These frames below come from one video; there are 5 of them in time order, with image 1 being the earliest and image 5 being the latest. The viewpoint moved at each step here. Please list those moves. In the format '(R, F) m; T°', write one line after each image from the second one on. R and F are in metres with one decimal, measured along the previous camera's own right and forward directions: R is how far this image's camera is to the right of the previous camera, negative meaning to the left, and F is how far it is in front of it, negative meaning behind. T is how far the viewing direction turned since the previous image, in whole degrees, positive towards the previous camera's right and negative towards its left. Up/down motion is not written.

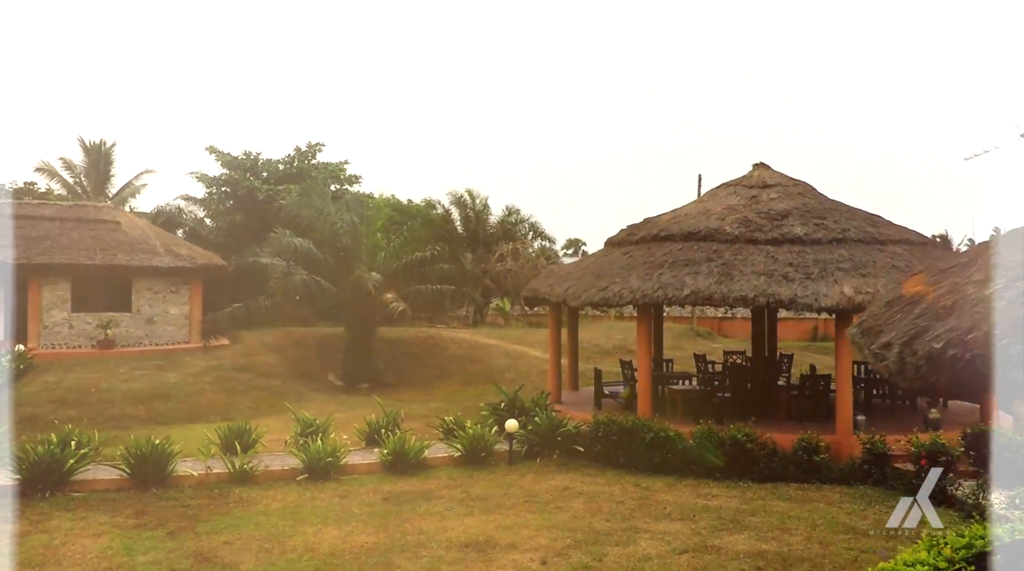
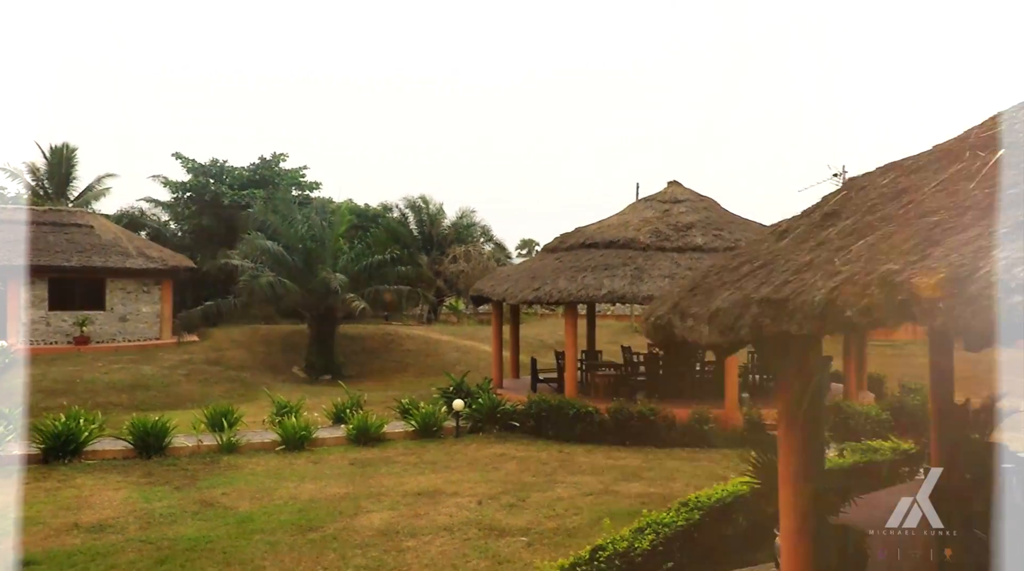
(+0.1, -1.6) m; +3°
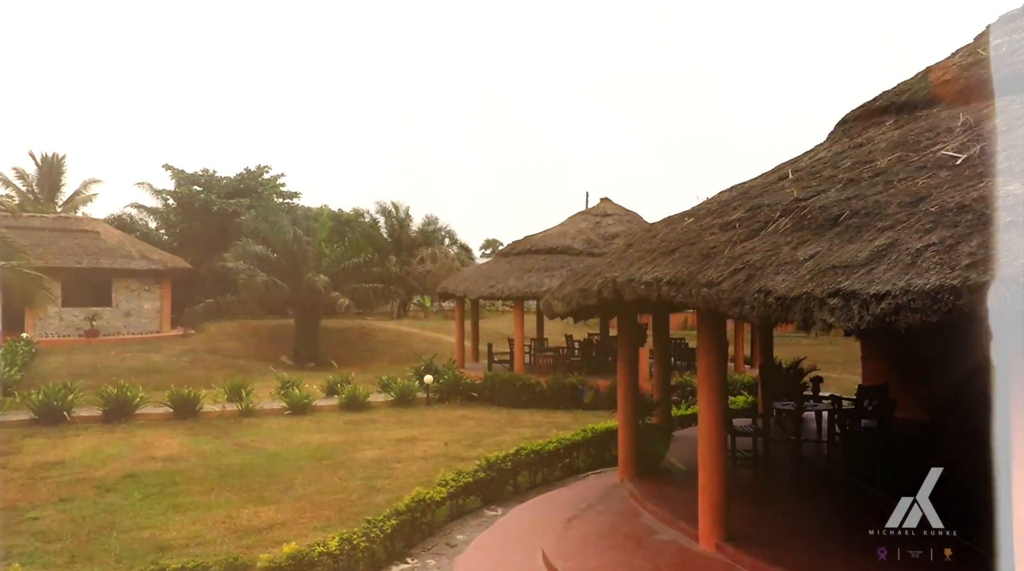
(+0.1, -2.7) m; +2°
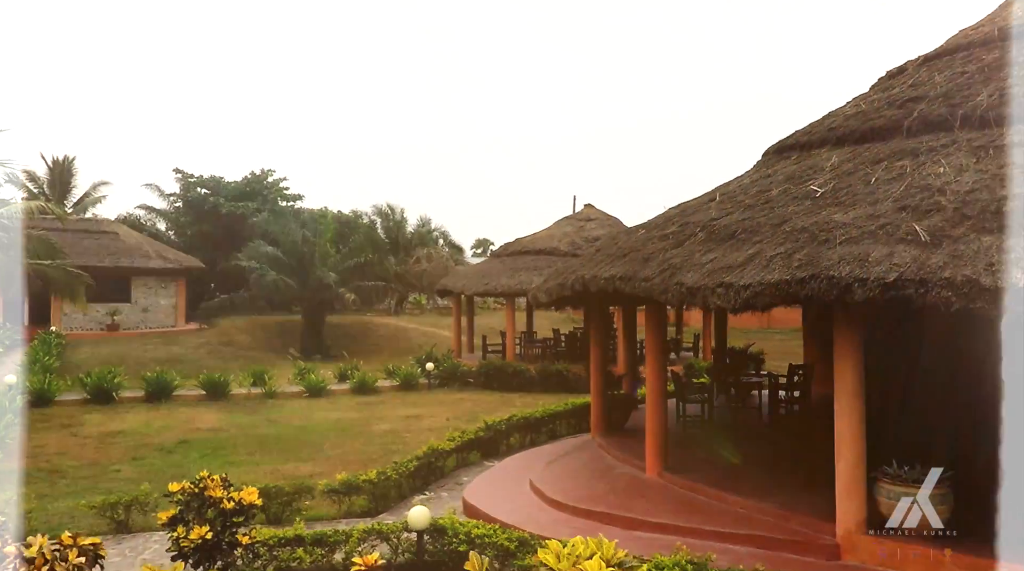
(0.0, -1.6) m; +1°
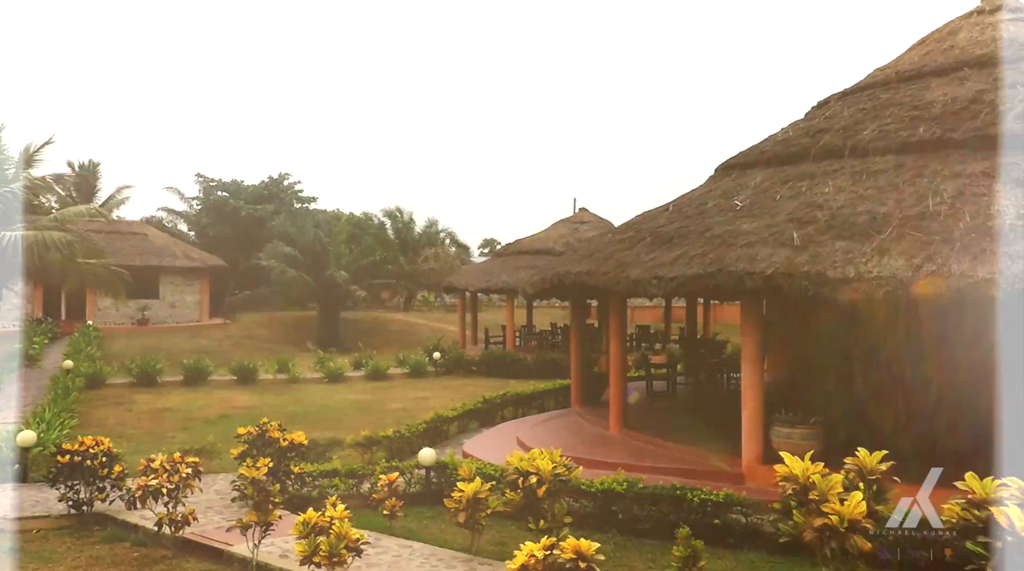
(+0.2, -1.5) m; -1°
